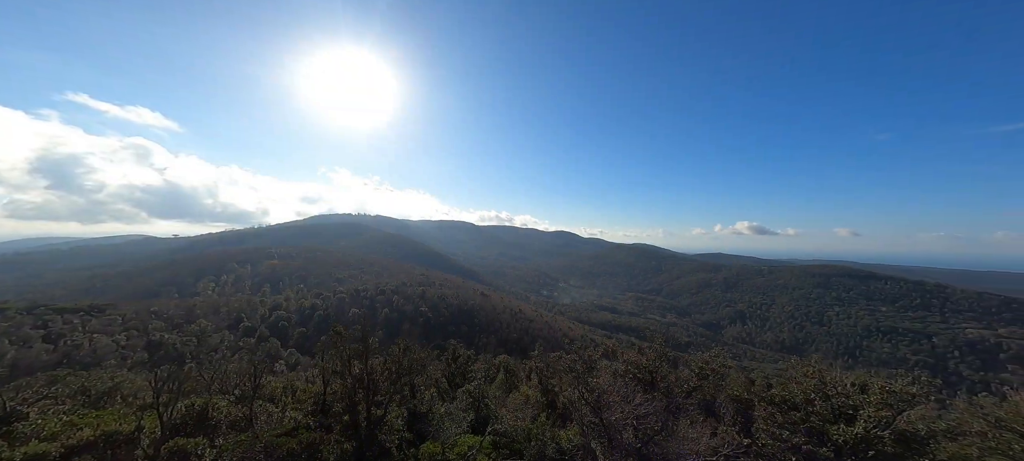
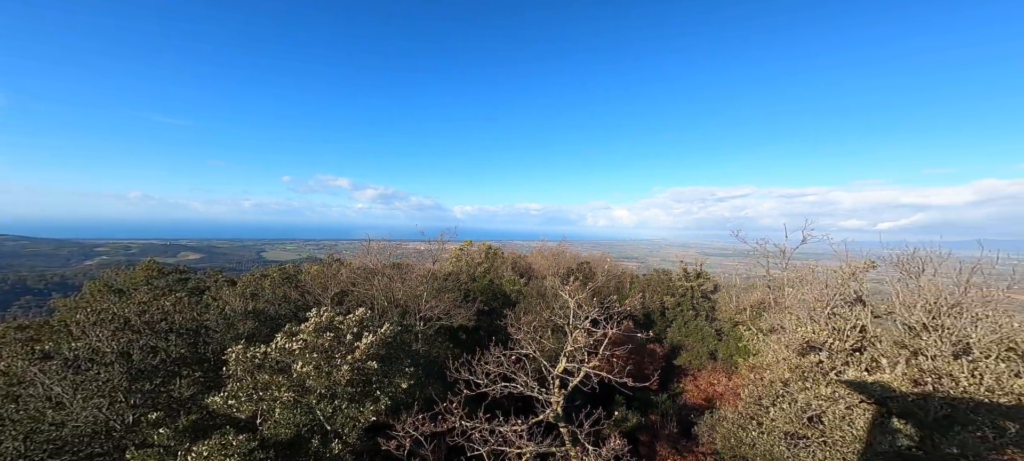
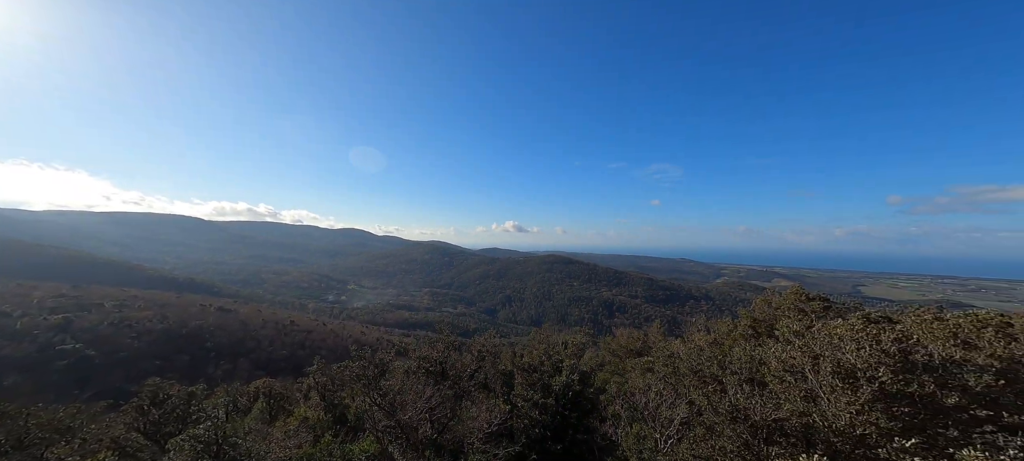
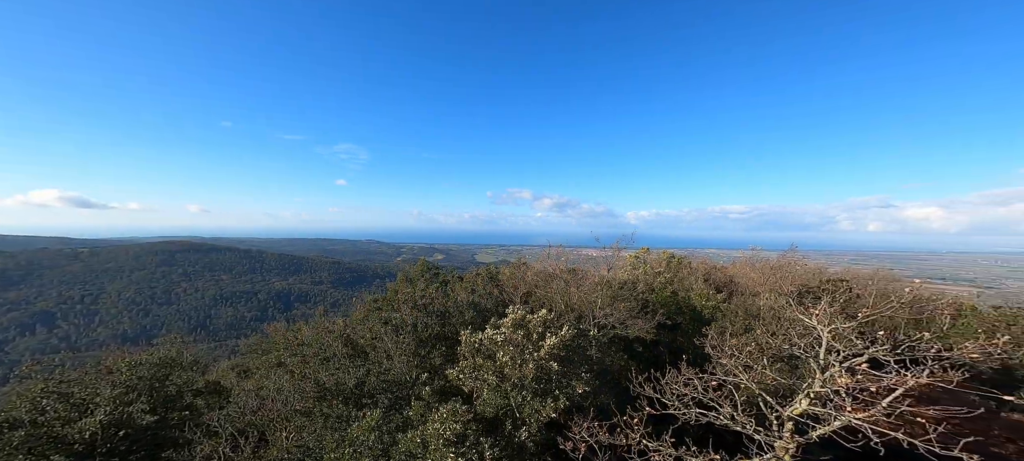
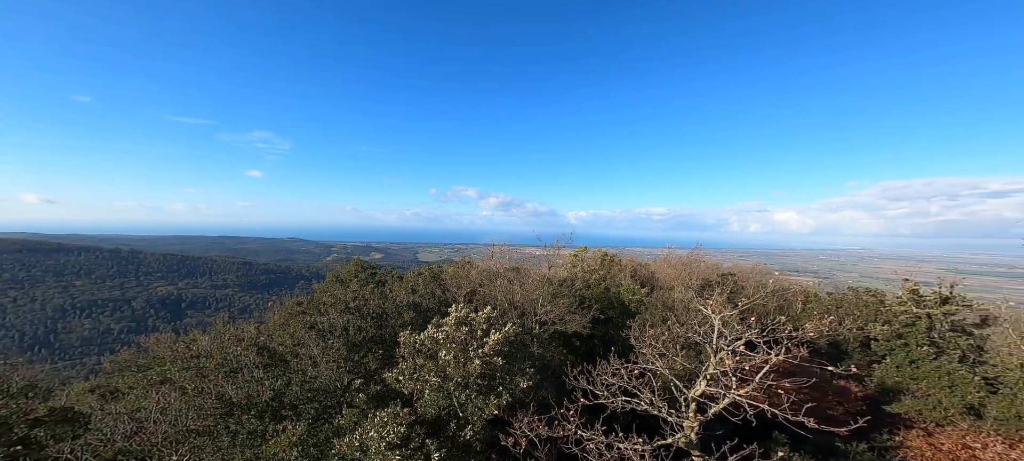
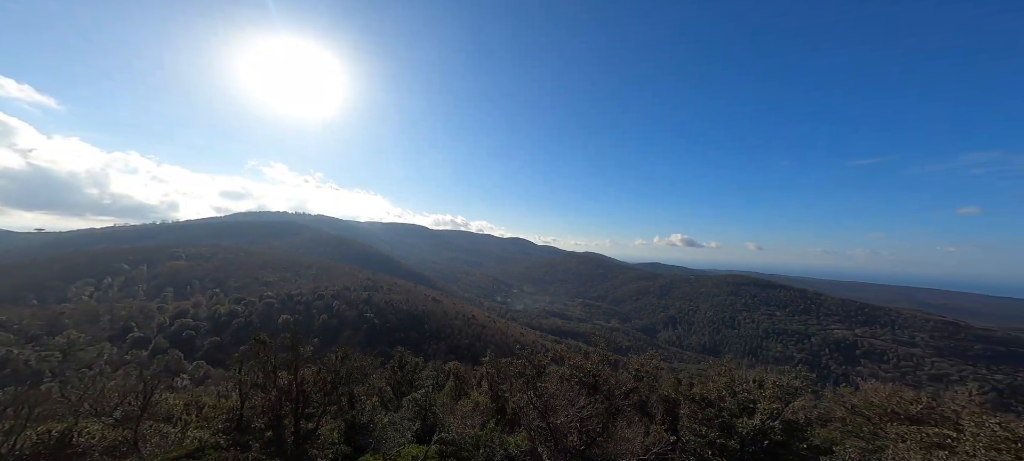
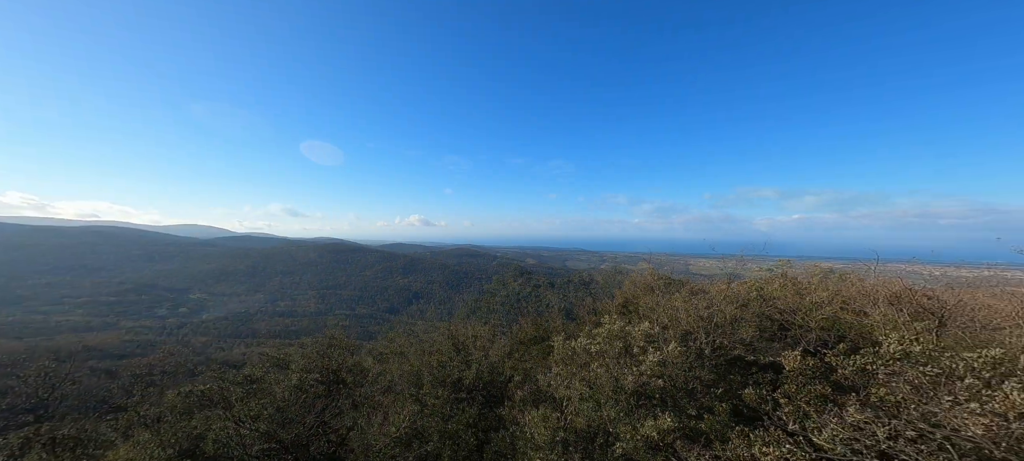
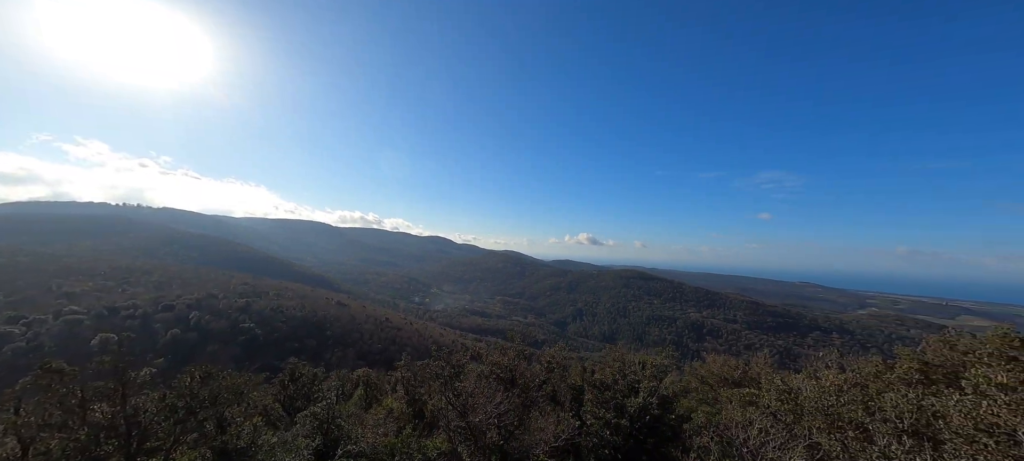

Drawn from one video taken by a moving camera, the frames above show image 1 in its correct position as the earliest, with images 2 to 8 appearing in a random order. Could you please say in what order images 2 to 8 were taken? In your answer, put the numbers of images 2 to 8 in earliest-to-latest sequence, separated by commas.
6, 8, 3, 7, 4, 5, 2
